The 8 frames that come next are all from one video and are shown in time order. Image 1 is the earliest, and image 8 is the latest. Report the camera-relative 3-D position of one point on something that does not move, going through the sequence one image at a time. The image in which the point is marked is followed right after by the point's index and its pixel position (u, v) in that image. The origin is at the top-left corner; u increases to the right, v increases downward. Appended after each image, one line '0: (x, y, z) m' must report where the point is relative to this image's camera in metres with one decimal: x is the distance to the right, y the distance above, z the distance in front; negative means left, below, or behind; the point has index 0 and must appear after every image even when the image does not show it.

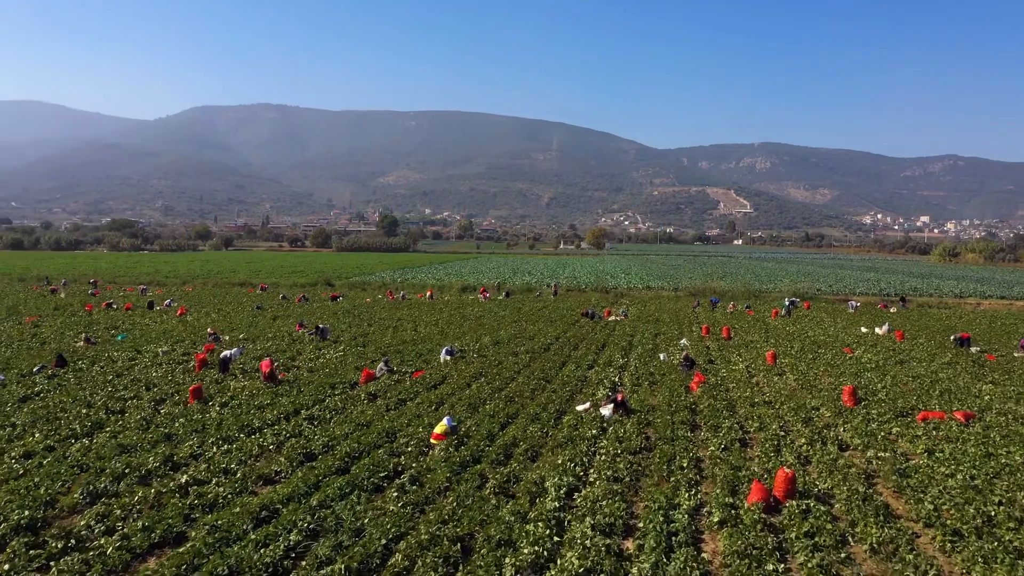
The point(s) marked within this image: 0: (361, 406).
0: (-3.3, -2.6, +13.7) m
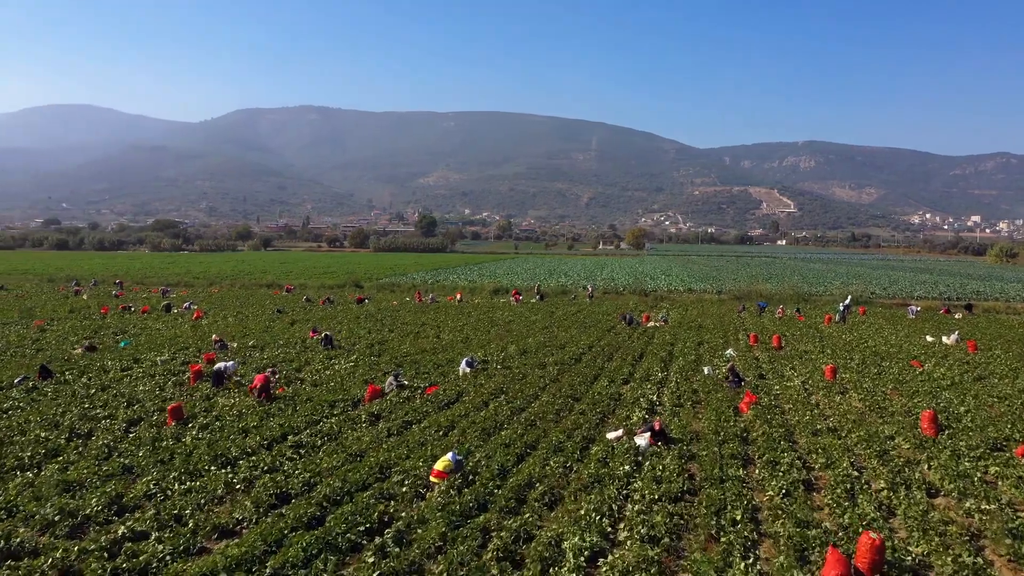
0: (-2.9, -2.7, +12.1) m
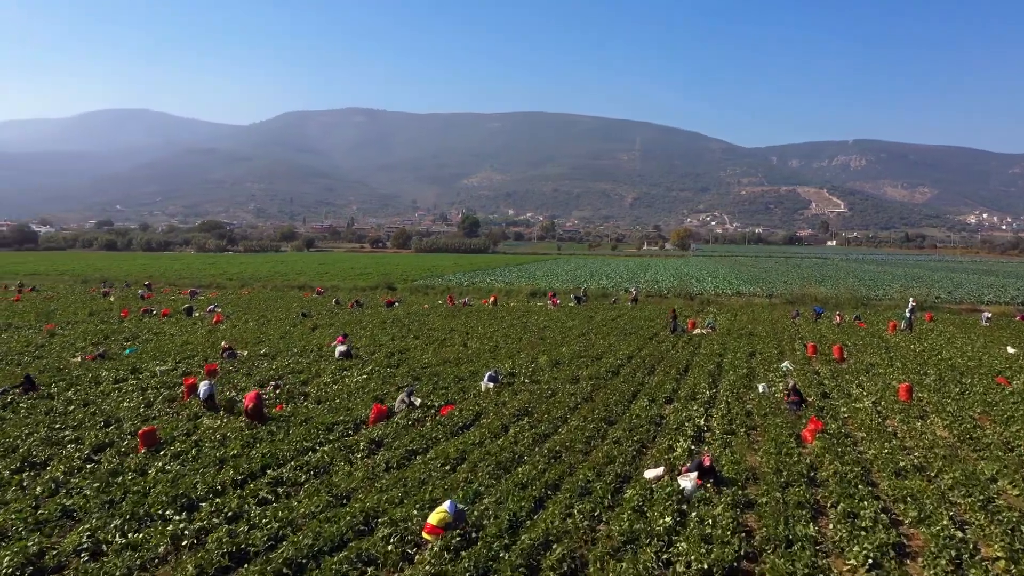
0: (-2.6, -2.9, +10.4) m
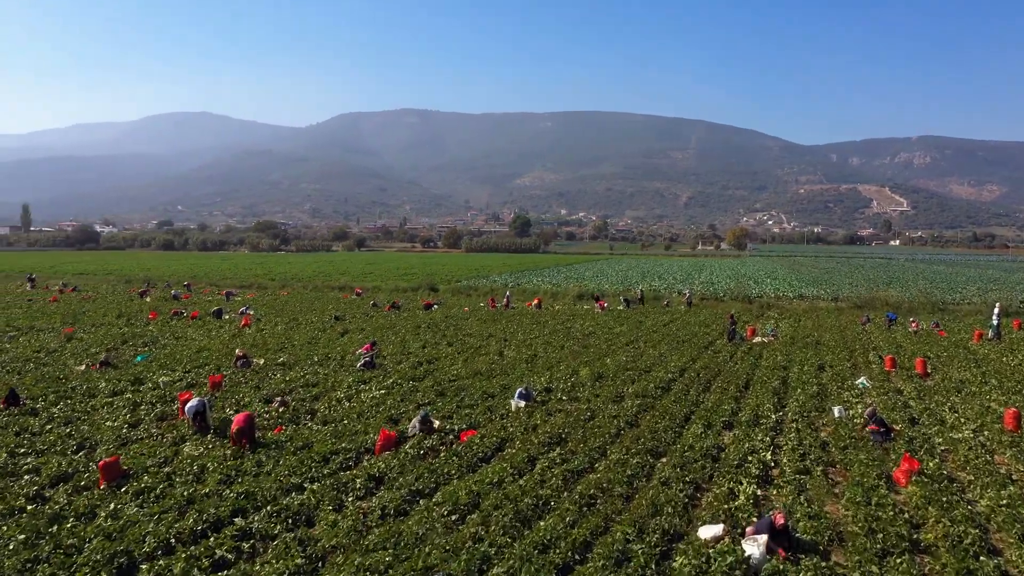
0: (-2.3, -3.0, +8.7) m
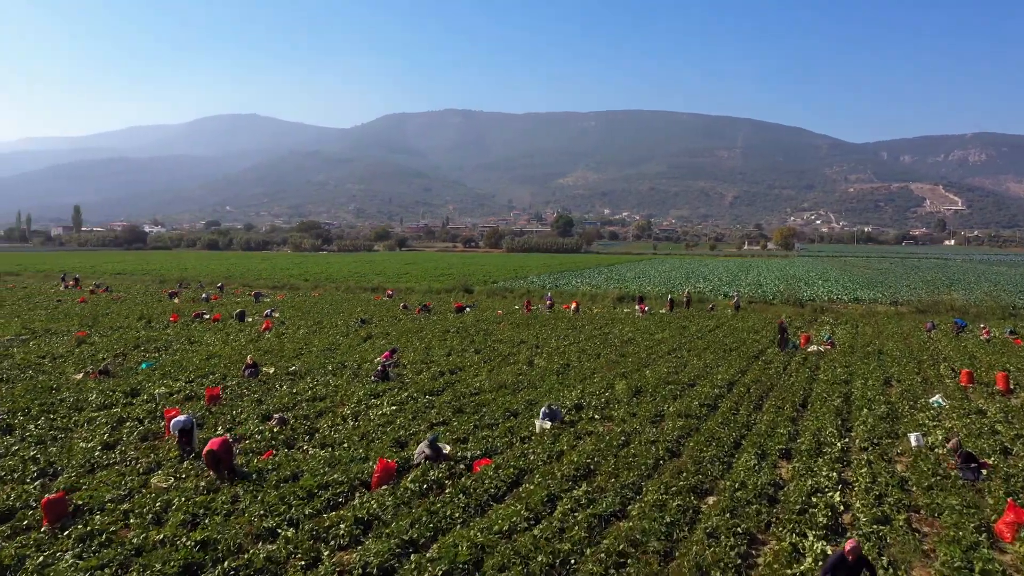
0: (-2.2, -3.2, +7.2) m
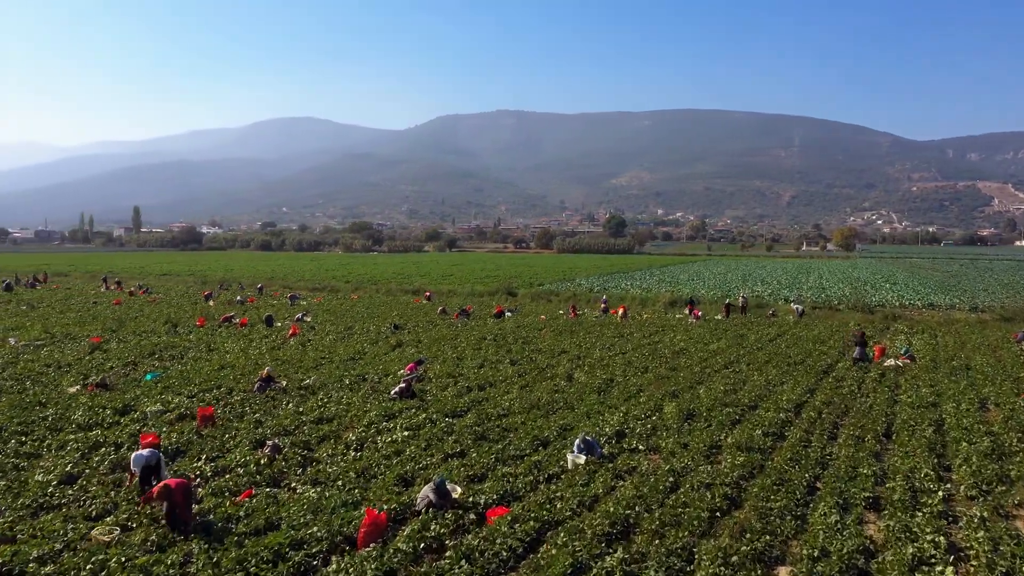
0: (-2.2, -3.3, +5.6) m
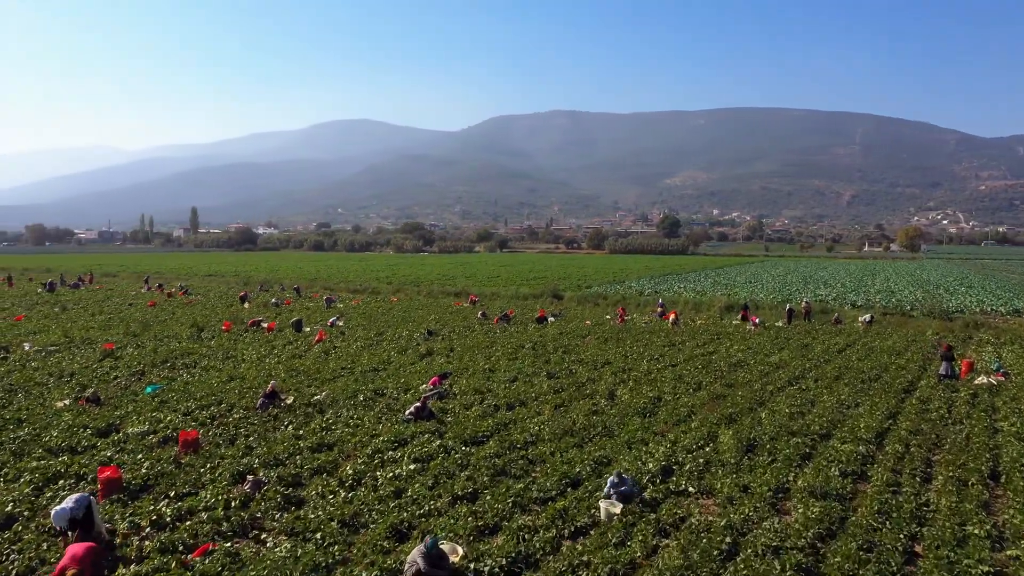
0: (-2.3, -3.5, +3.9) m
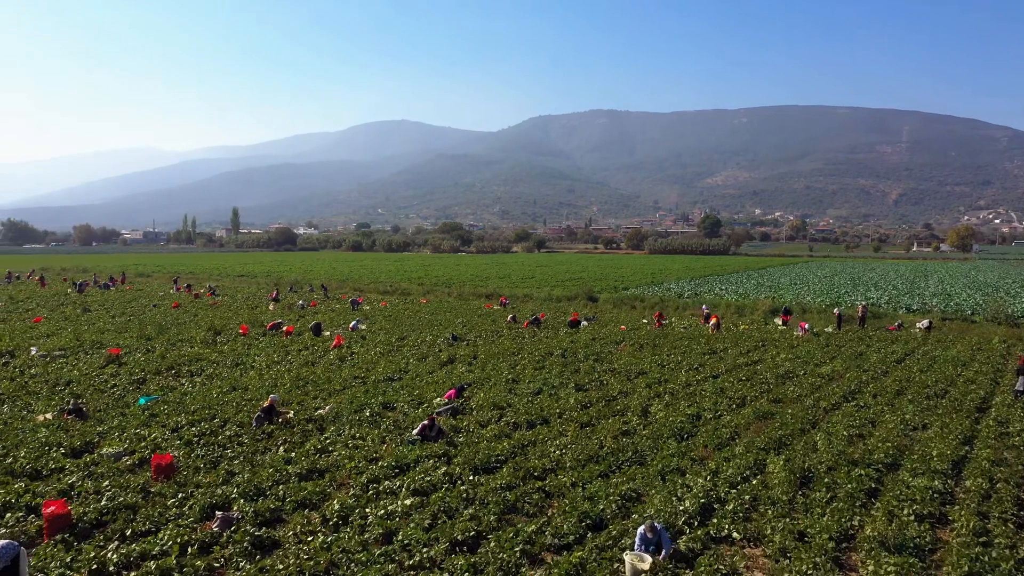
0: (-2.6, -3.6, +2.7) m
